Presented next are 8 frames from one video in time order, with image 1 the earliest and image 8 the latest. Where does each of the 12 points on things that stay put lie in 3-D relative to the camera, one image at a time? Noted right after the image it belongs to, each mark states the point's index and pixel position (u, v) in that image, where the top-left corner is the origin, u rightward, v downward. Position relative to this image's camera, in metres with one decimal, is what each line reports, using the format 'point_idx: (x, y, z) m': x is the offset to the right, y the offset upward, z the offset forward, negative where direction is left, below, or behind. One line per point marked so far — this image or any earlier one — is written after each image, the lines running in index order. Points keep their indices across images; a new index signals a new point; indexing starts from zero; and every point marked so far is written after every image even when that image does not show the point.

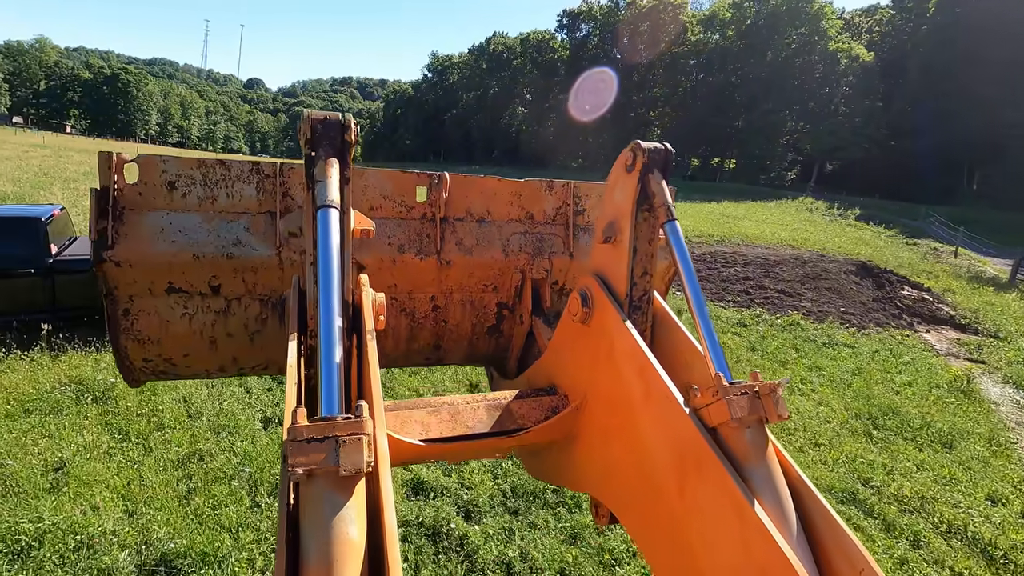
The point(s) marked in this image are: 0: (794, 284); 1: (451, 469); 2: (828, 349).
0: (+5.1, 0.0, +10.6) m
1: (-0.4, -1.4, +4.5) m
2: (+4.2, -0.8, +7.9) m
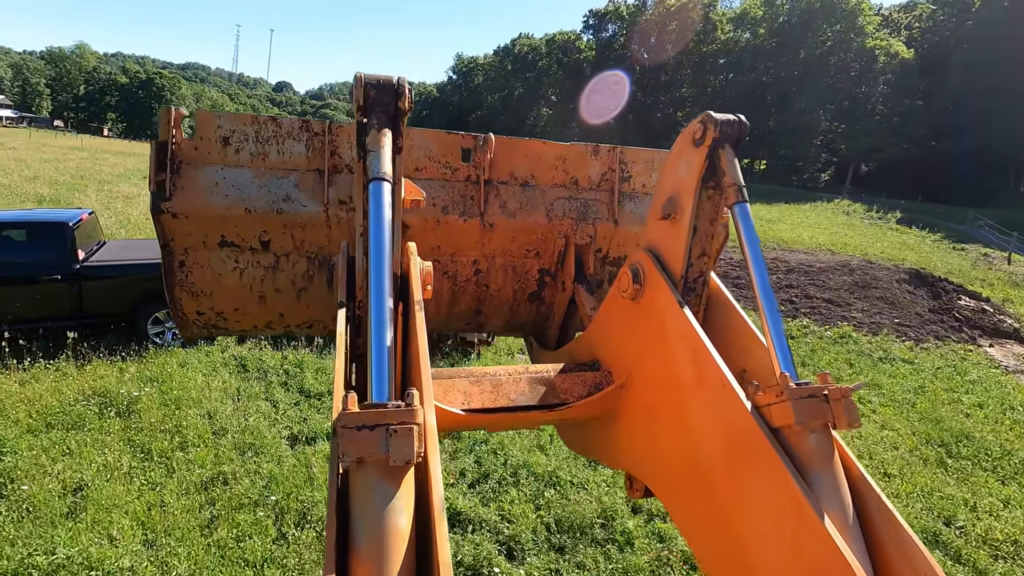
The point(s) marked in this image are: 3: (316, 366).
0: (+5.6, -0.1, +10.1) m
1: (-0.2, -1.5, +4.2) m
2: (+4.6, -1.0, +7.4) m
3: (-1.9, -0.8, +5.9) m
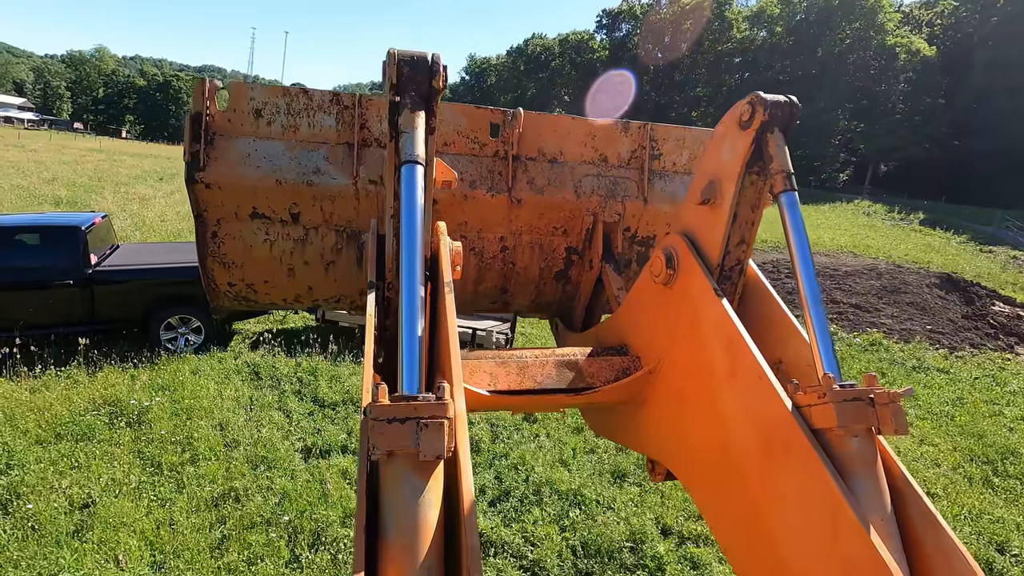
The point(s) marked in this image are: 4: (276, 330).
0: (+5.9, -0.2, +9.8) m
1: (0.0, -1.6, +4.1) m
2: (+4.8, -1.0, +7.1) m
3: (-1.8, -0.8, +5.8) m
4: (-2.9, -0.6, +7.2) m
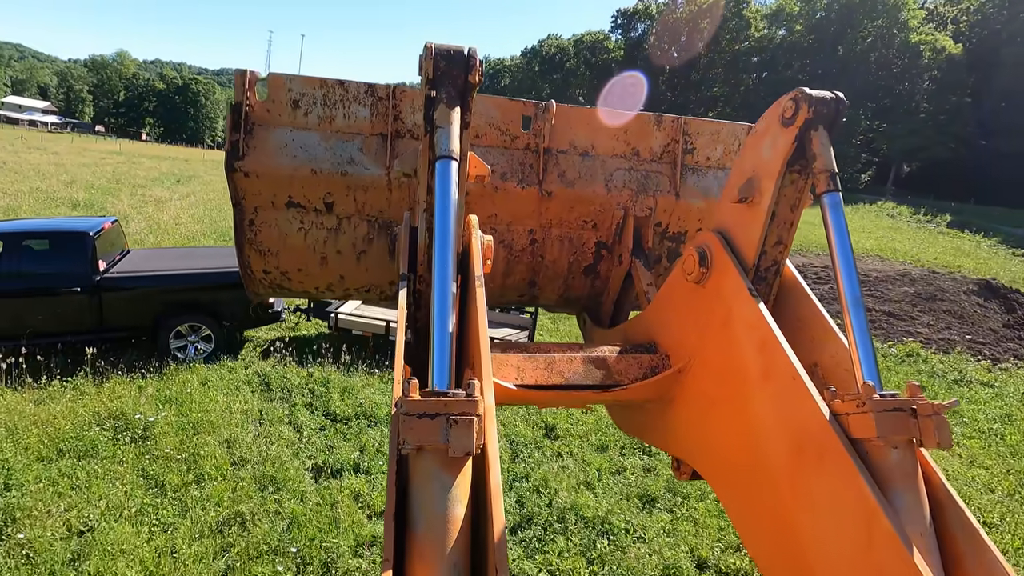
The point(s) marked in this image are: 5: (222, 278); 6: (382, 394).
0: (+6.2, -0.3, +9.4) m
1: (+0.1, -1.6, +3.8) m
2: (+5.1, -1.1, +6.7) m
3: (-1.6, -0.9, +5.5) m
4: (-2.6, -0.6, +7.0) m
5: (-3.0, +0.1, +6.3) m
6: (-1.2, -1.0, +5.5) m
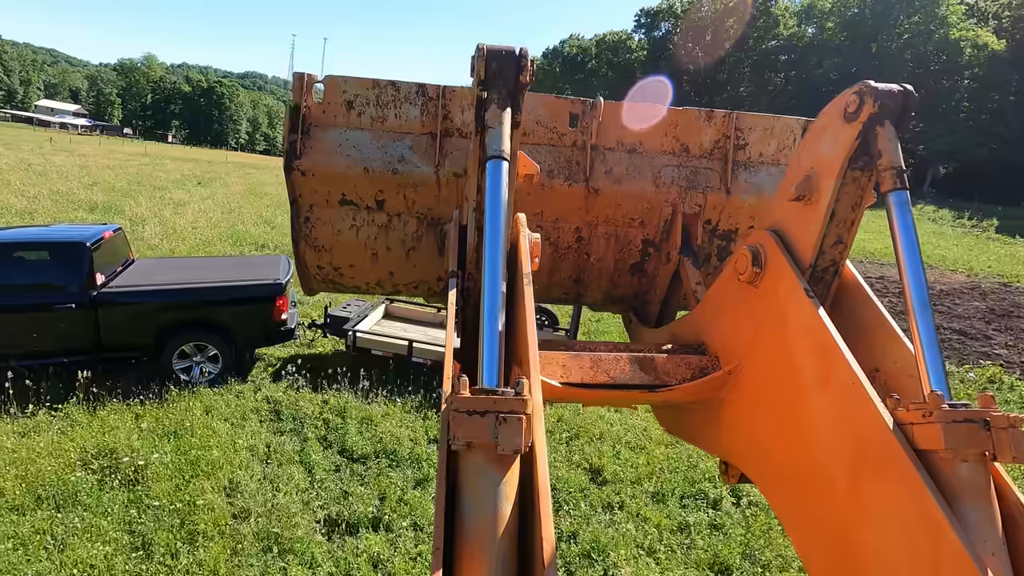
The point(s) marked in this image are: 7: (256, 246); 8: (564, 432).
0: (+6.6, -0.5, +8.6) m
1: (+0.4, -1.8, +3.2) m
2: (+5.4, -1.3, +5.9) m
3: (-1.3, -1.1, +5.0) m
4: (-2.3, -0.8, +6.4) m
5: (-2.7, 0.0, +5.8) m
6: (-0.9, -1.1, +4.9) m
7: (-5.3, +0.9, +12.2) m
8: (+0.5, -1.2, +5.1) m
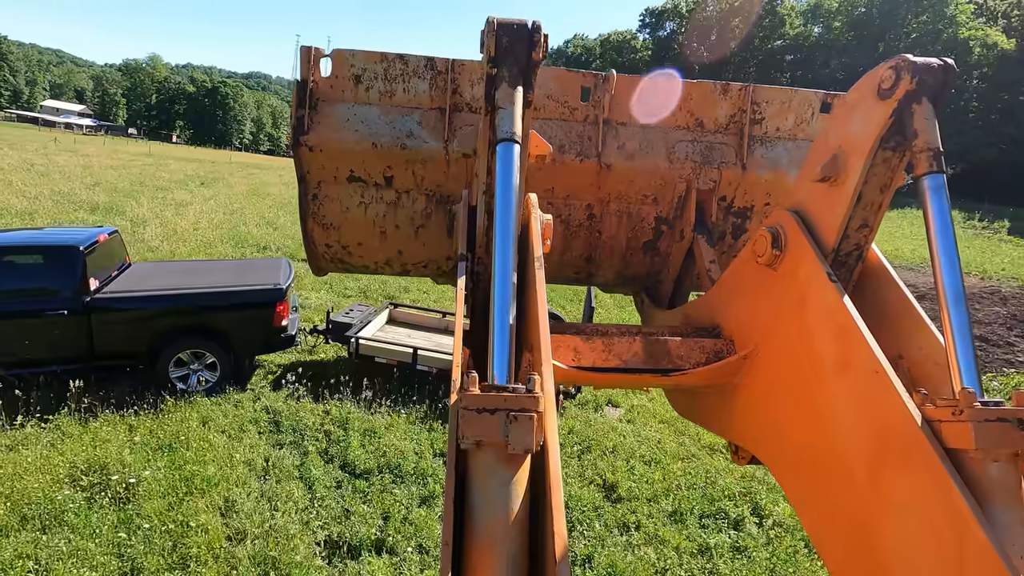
0: (+6.7, -0.5, +8.4) m
1: (+0.5, -1.8, +3.0) m
2: (+5.5, -1.4, +5.7) m
3: (-1.2, -1.1, +4.8) m
4: (-2.2, -0.8, +6.2) m
5: (-2.6, -0.1, +5.6) m
6: (-0.8, -1.2, +4.7) m
7: (-5.1, +0.8, +12.0) m
8: (+0.5, -1.3, +4.9) m
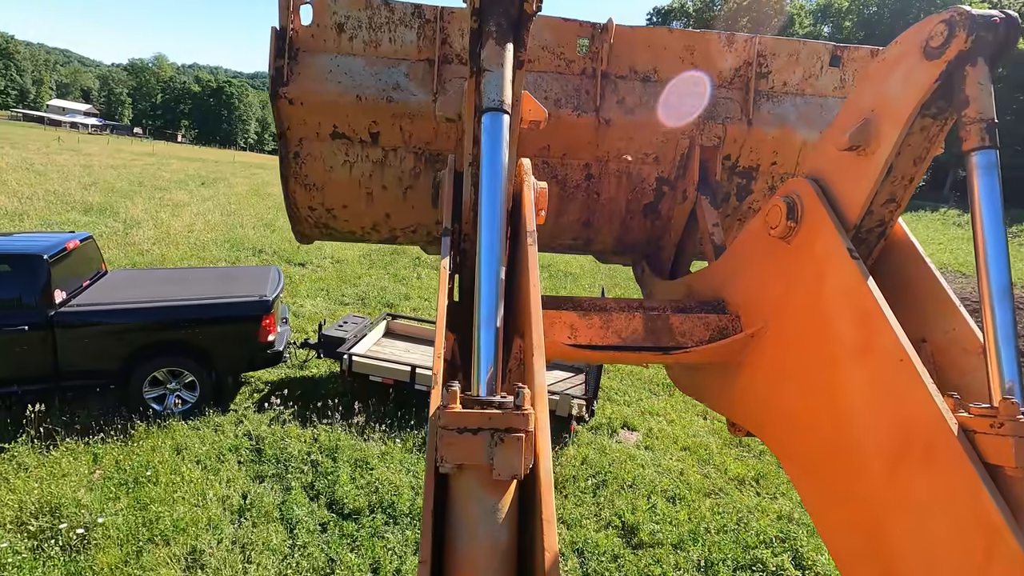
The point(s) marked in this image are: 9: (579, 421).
0: (+6.8, -0.7, +7.8) m
1: (+0.5, -2.0, +2.5) m
2: (+5.5, -1.5, +5.2) m
3: (-1.1, -1.2, +4.3) m
4: (-2.1, -0.9, +5.8) m
5: (-2.6, -0.2, +5.1) m
6: (-0.8, -1.3, +4.3) m
7: (-5.0, +0.7, +11.6) m
8: (+0.6, -1.4, +4.4) m
9: (+0.6, -1.2, +5.3) m
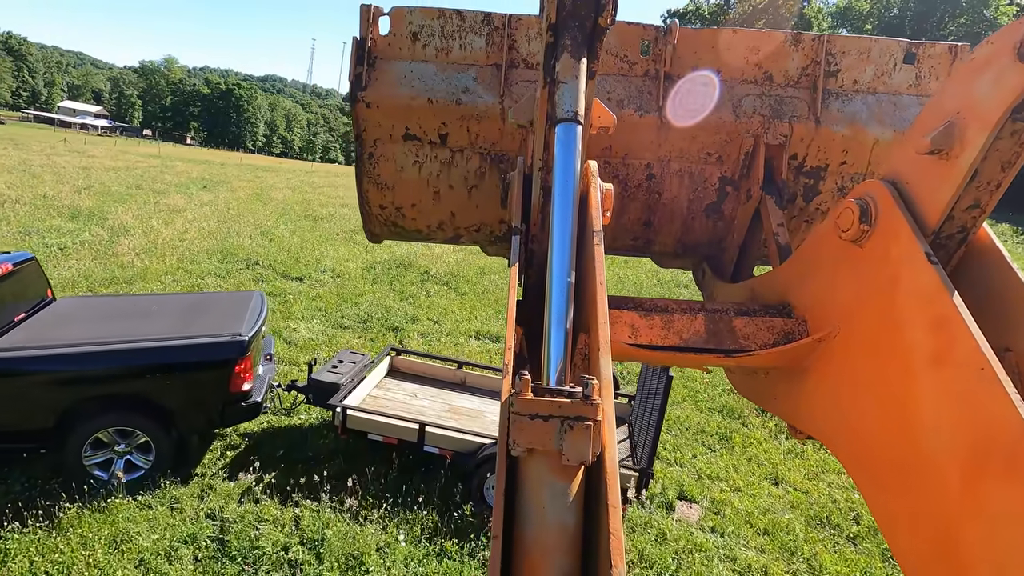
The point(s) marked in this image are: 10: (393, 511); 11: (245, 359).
0: (+7.0, -1.0, +6.8) m
1: (+0.7, -2.2, +1.5) m
2: (+5.8, -1.8, +4.1) m
3: (-0.9, -1.5, +3.3) m
4: (-1.9, -1.2, +4.8) m
5: (-2.3, -0.4, +4.1) m
6: (-0.6, -1.6, +3.3) m
7: (-4.7, +0.4, +10.7) m
8: (+0.8, -1.7, +3.4) m
9: (+0.8, -1.5, +4.3) m
10: (-0.8, -1.4, +3.9) m
11: (-1.9, -0.5, +4.3) m
